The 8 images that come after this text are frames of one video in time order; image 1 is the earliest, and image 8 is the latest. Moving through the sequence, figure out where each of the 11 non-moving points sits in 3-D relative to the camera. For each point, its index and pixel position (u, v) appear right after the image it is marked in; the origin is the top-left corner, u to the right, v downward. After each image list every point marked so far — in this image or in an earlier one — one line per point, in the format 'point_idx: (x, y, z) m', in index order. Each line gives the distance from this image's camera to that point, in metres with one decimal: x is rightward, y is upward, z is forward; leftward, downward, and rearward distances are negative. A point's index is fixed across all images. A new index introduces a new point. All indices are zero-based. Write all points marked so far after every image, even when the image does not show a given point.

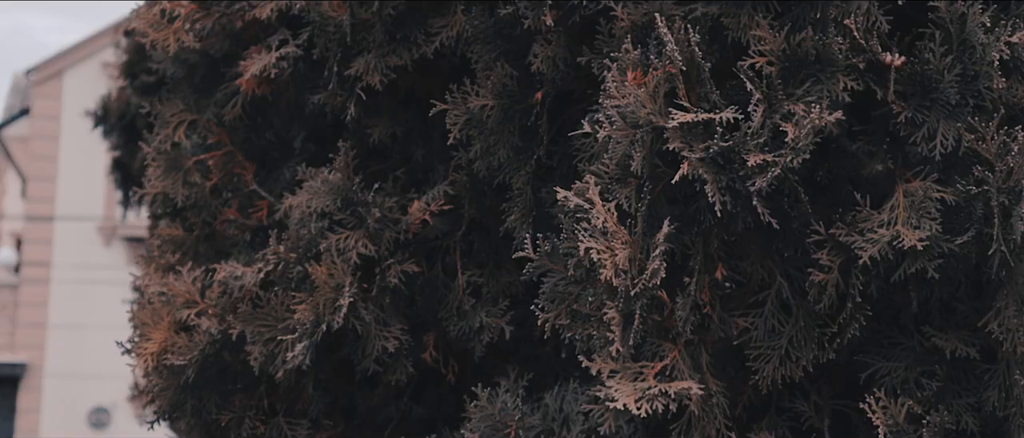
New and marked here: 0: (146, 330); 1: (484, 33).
0: (-1.9, -0.6, +6.5) m
1: (-0.1, +0.9, +5.6) m
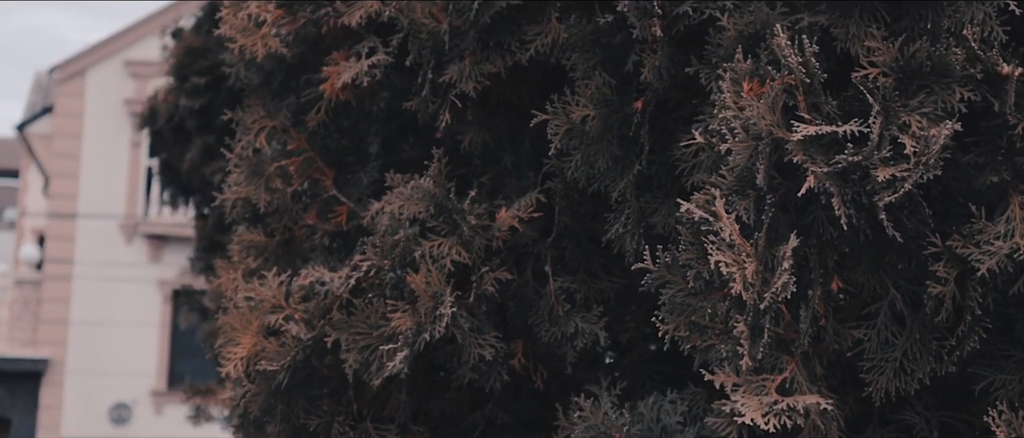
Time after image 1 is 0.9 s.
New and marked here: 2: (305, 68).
0: (-1.5, -0.6, +6.5) m
1: (+0.3, +0.8, +5.6) m
2: (-1.3, +1.0, +7.4) m
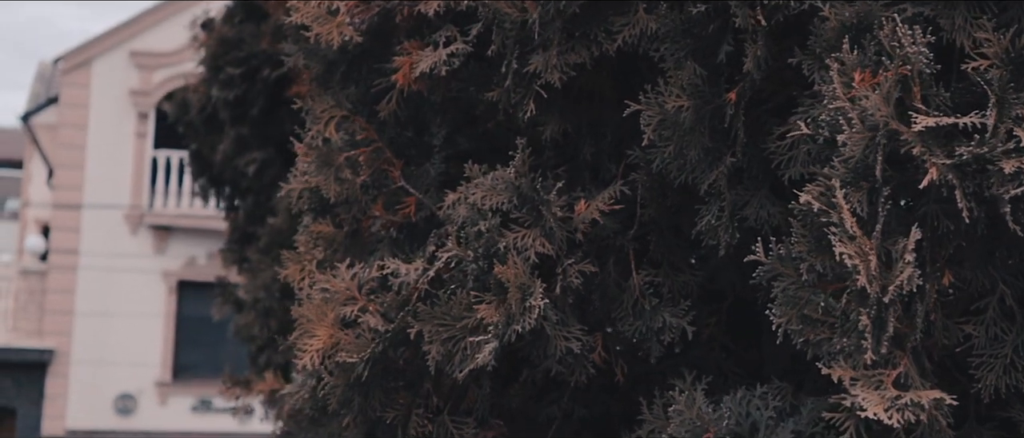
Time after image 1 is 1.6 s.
0: (-1.1, -0.6, +6.4) m
1: (+0.7, +0.9, +5.6) m
2: (-0.8, +1.0, +7.3) m
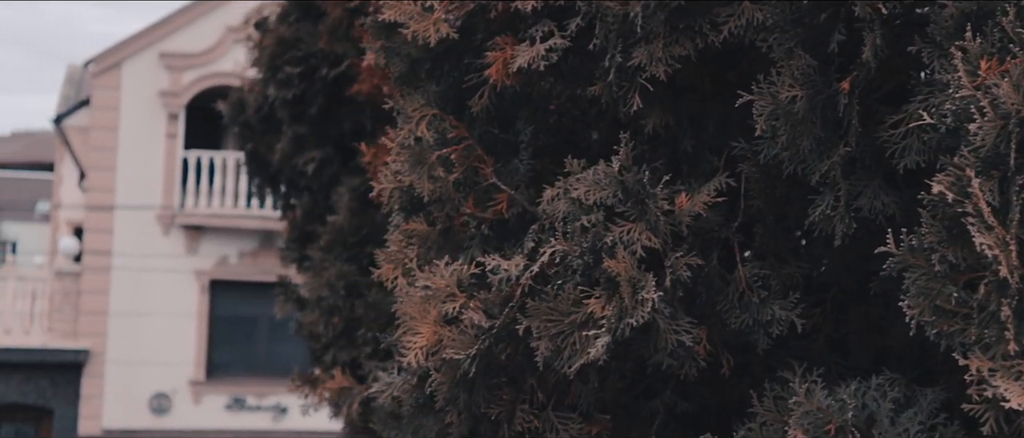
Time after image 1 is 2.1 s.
0: (-0.5, -0.6, +6.5) m
1: (+1.2, +0.9, +5.5) m
2: (-0.3, +1.0, +7.3) m
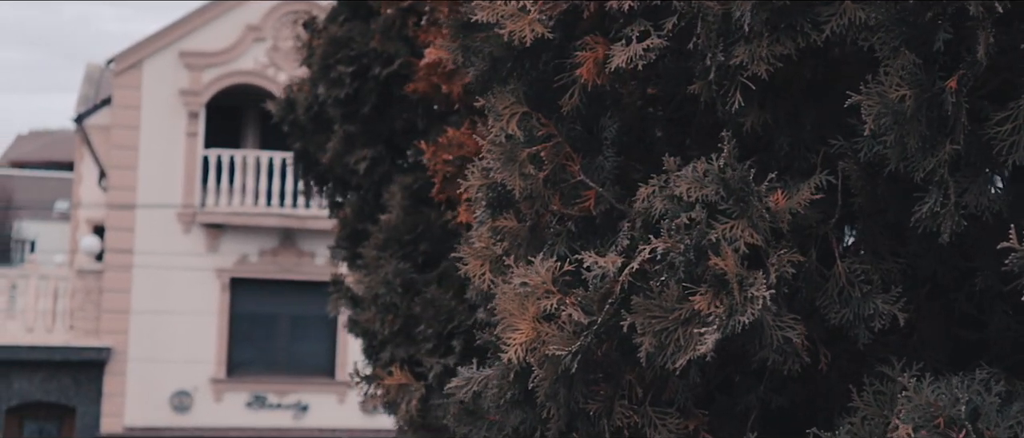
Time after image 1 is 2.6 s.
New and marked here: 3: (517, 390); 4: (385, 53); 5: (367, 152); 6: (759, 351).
0: (0.0, -0.5, +6.5) m
1: (+1.7, +0.9, +5.6) m
2: (+0.2, +1.0, +7.4) m
3: (+0.1, -1.0, +6.8) m
4: (-1.5, +1.9, +14.0) m
5: (-1.7, +0.8, +14.3) m
6: (+1.2, -0.6, +5.9) m
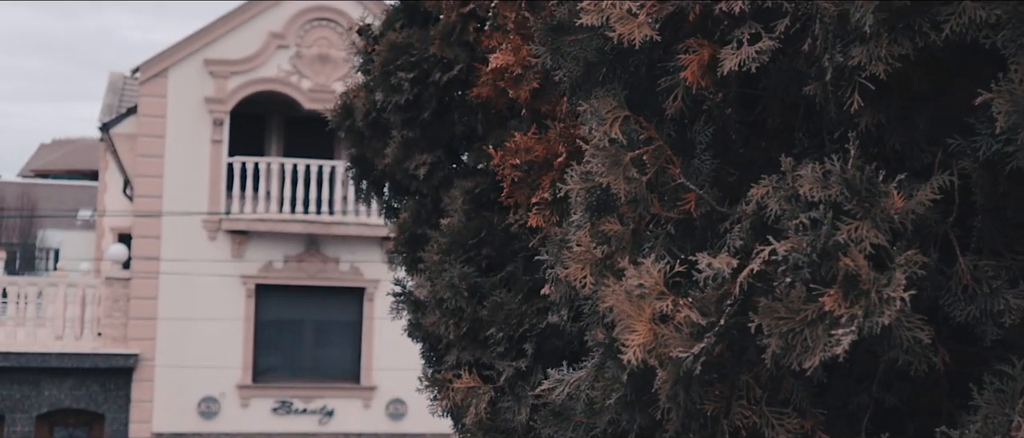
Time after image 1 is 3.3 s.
0: (+0.6, -0.6, +6.6) m
1: (+2.3, +0.9, +5.6) m
2: (+0.8, +1.0, +7.4) m
3: (+0.7, -1.0, +6.9) m
4: (-0.8, +1.9, +14.0) m
5: (-1.0, +0.7, +14.3) m
6: (+1.8, -0.6, +5.9) m
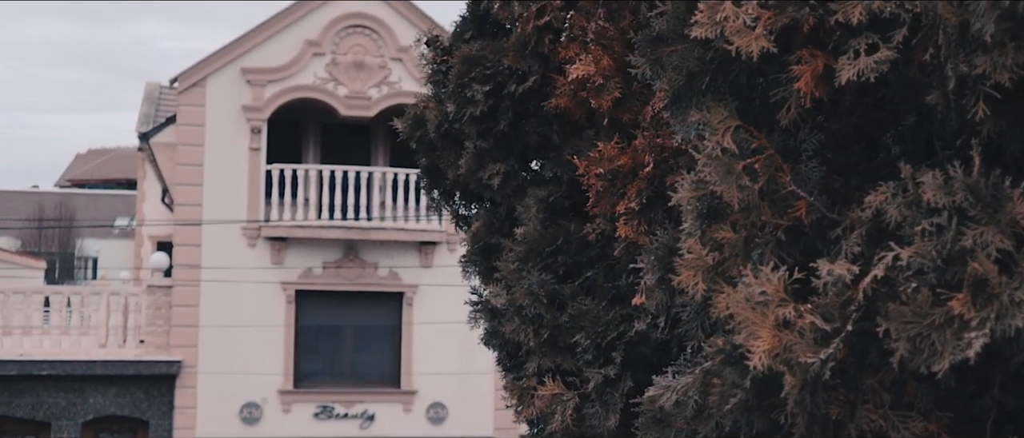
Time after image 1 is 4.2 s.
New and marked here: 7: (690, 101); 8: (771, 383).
0: (+1.3, -0.6, +6.7) m
1: (+3.0, +0.9, +5.7) m
2: (+1.5, +1.0, +7.5) m
3: (+1.4, -1.0, +7.0) m
4: (+0.1, +1.8, +14.2) m
5: (-0.1, +0.7, +14.5) m
6: (+2.5, -0.7, +6.0) m
7: (+1.2, +0.8, +8.1) m
8: (+1.7, -1.0, +7.5) m
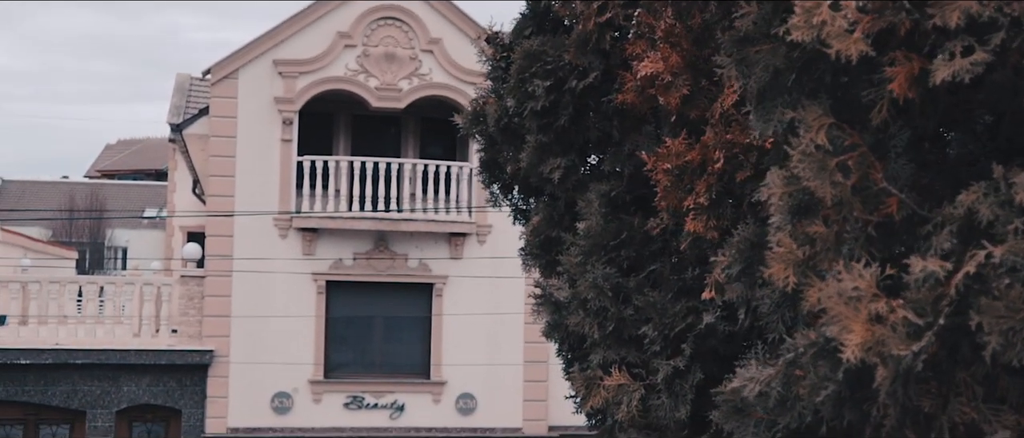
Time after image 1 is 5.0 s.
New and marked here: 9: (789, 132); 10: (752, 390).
0: (+1.9, -0.6, +7.0) m
1: (+3.6, +0.9, +5.9) m
2: (+2.2, +1.0, +7.8) m
3: (+2.0, -1.0, +7.2) m
4: (+0.9, +1.9, +14.5) m
5: (+0.6, +0.7, +14.8) m
6: (+3.0, -0.7, +6.2) m
7: (+1.9, +0.8, +8.4) m
8: (+2.3, -1.0, +7.8) m
9: (+2.0, +0.6, +8.6) m
10: (+1.7, -1.2, +8.7) m
